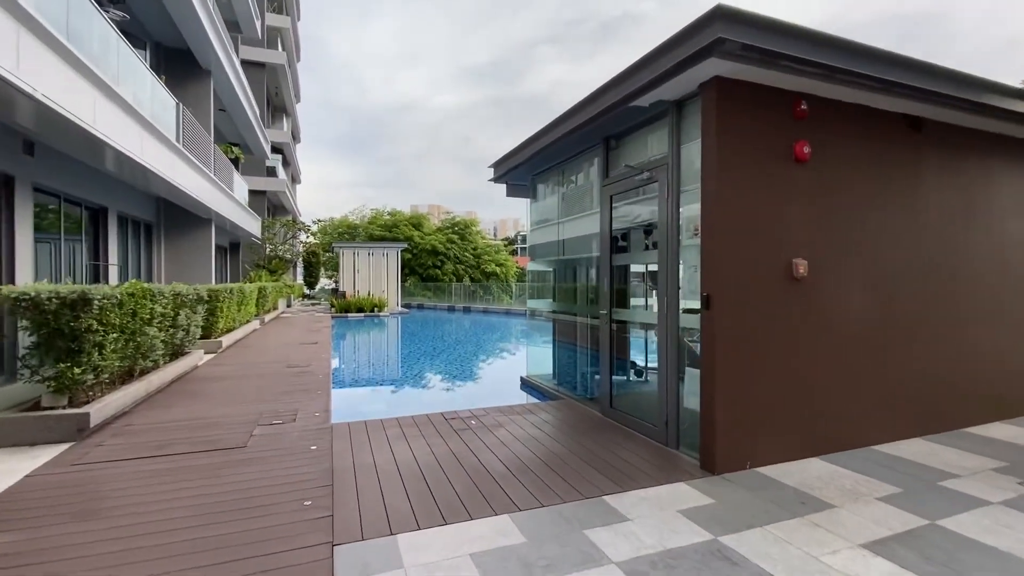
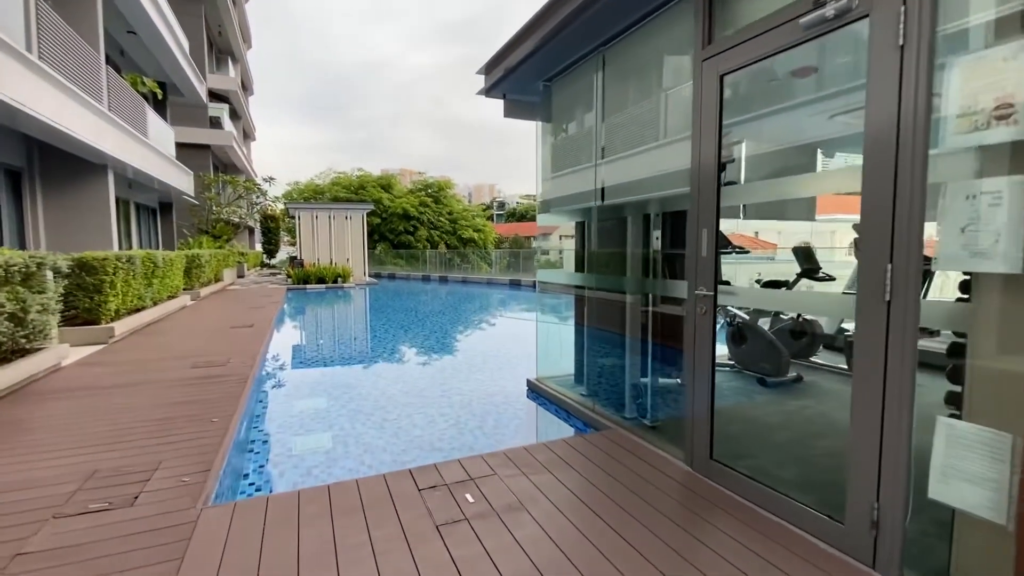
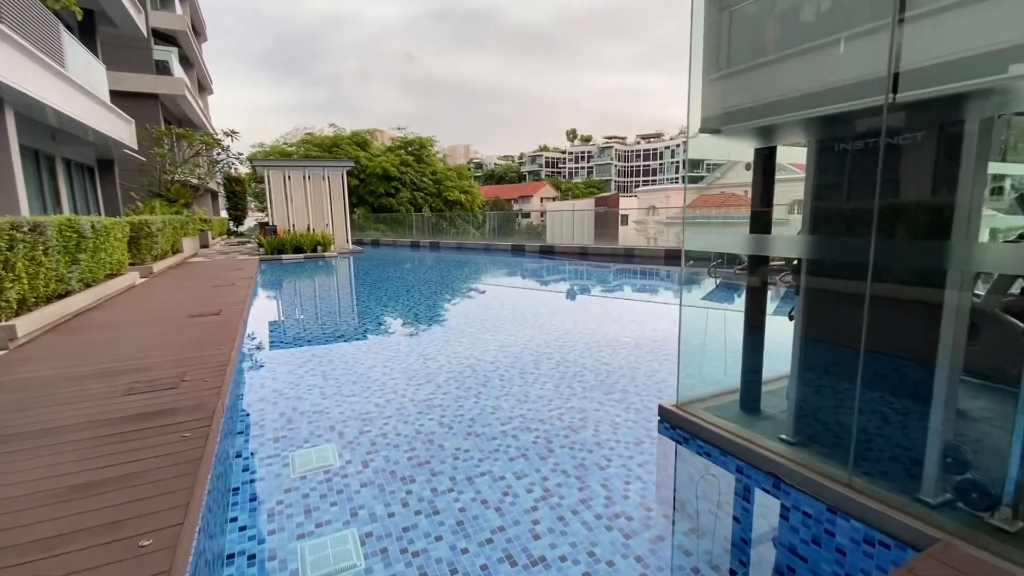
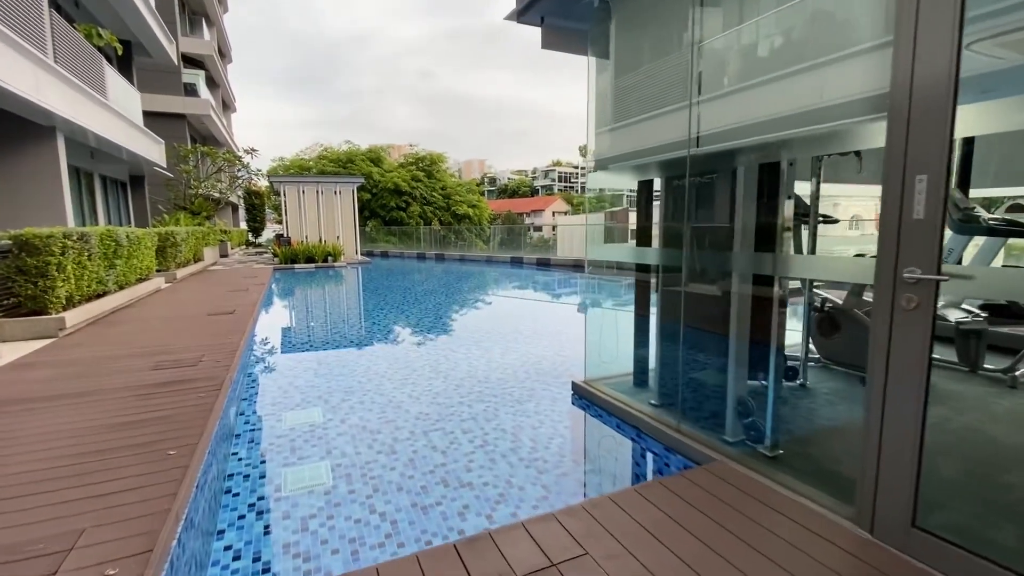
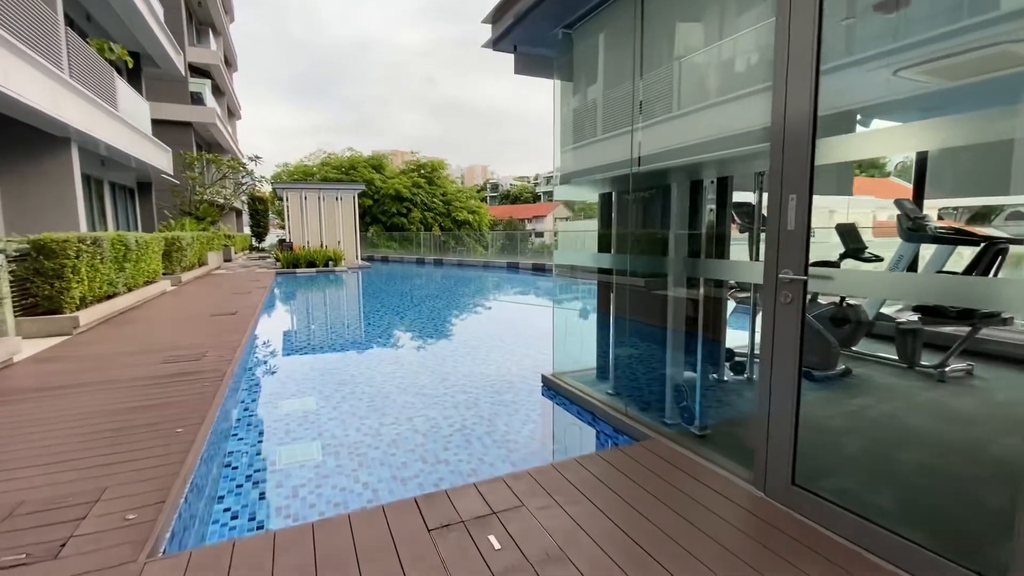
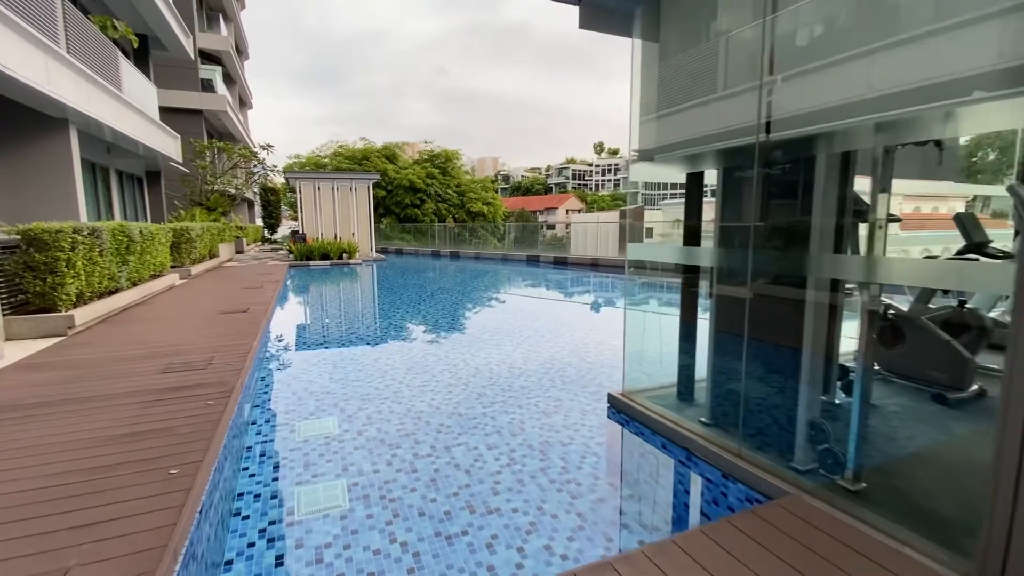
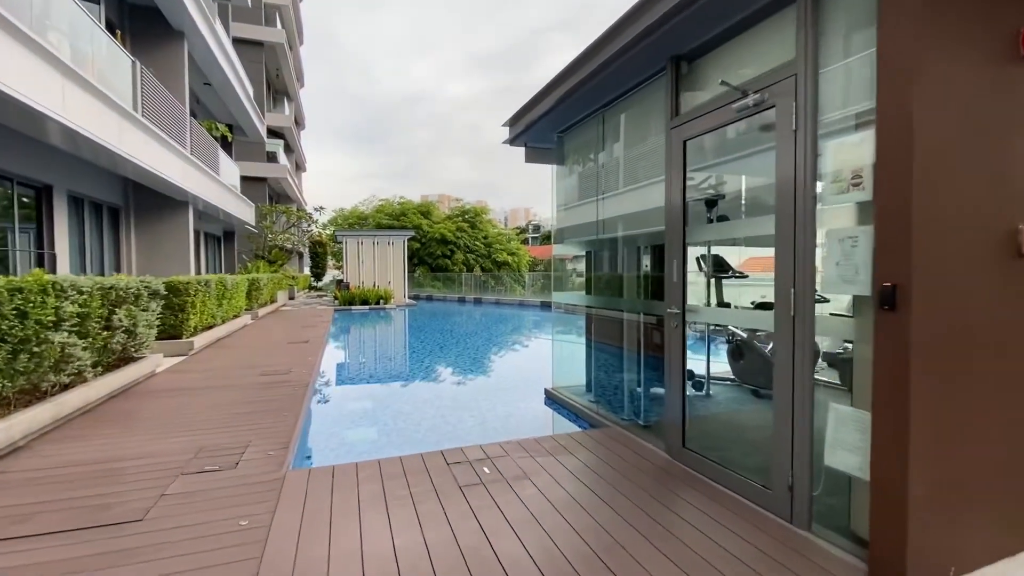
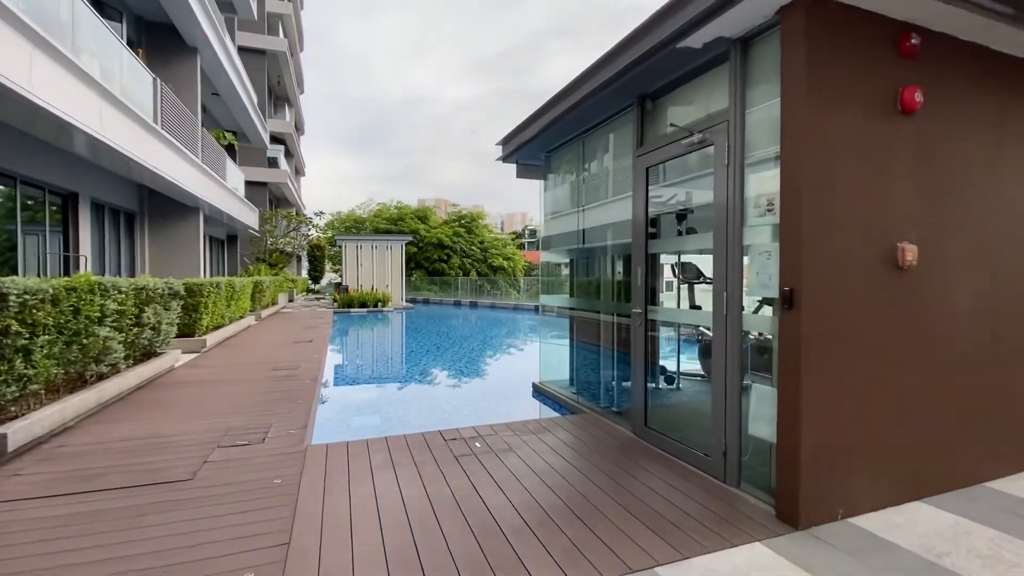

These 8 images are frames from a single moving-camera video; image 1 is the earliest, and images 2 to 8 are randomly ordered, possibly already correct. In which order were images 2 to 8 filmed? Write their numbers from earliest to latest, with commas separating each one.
8, 7, 2, 5, 4, 6, 3
